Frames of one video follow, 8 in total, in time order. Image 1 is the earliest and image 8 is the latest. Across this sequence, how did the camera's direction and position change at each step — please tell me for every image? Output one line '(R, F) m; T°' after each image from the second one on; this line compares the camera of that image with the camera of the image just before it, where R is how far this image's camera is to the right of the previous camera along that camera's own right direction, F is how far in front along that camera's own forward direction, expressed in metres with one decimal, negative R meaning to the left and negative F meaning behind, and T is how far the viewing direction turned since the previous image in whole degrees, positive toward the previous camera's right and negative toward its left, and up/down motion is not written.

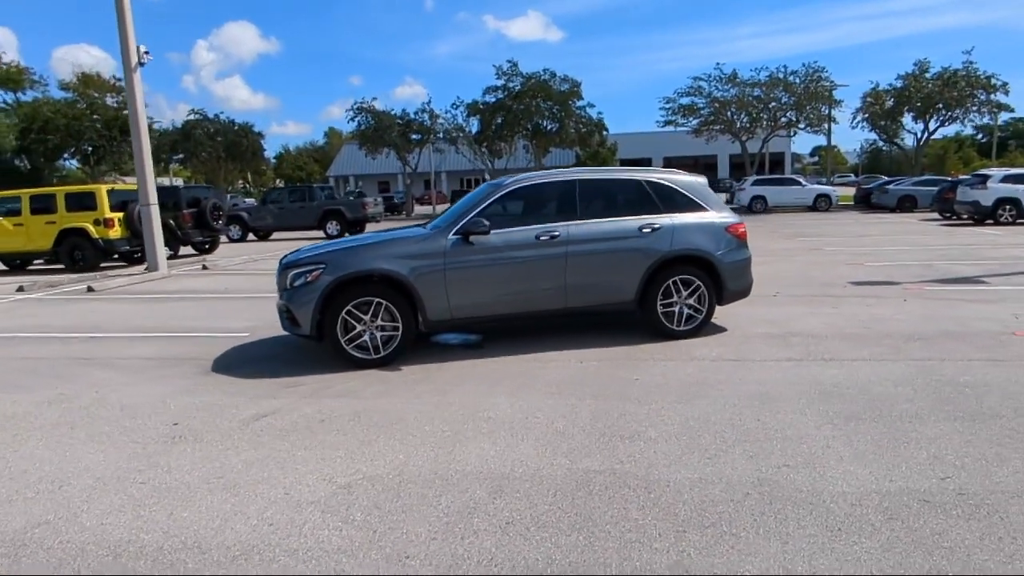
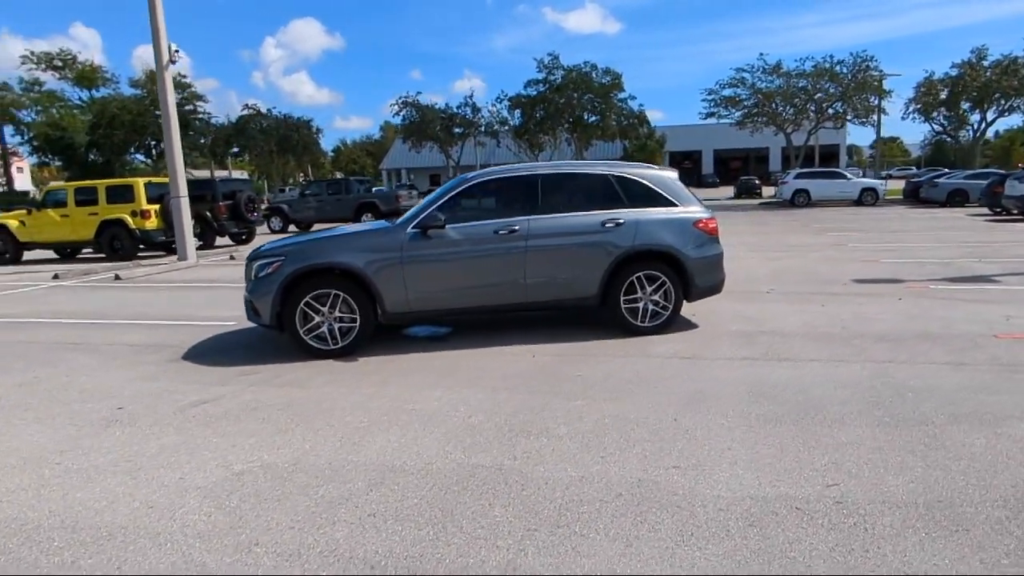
(+1.0, +0.1) m; -5°
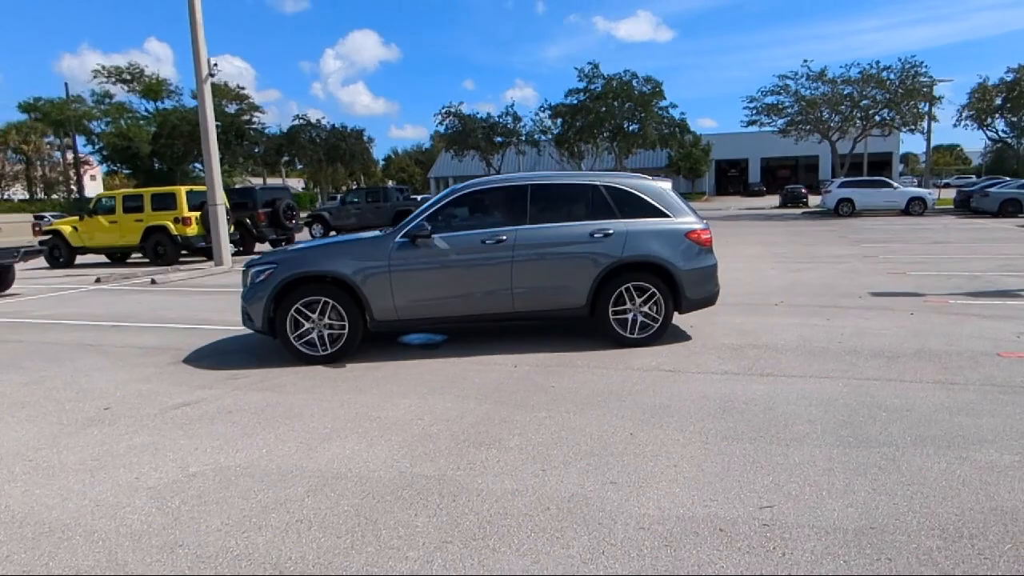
(+0.7, 0.0) m; -4°
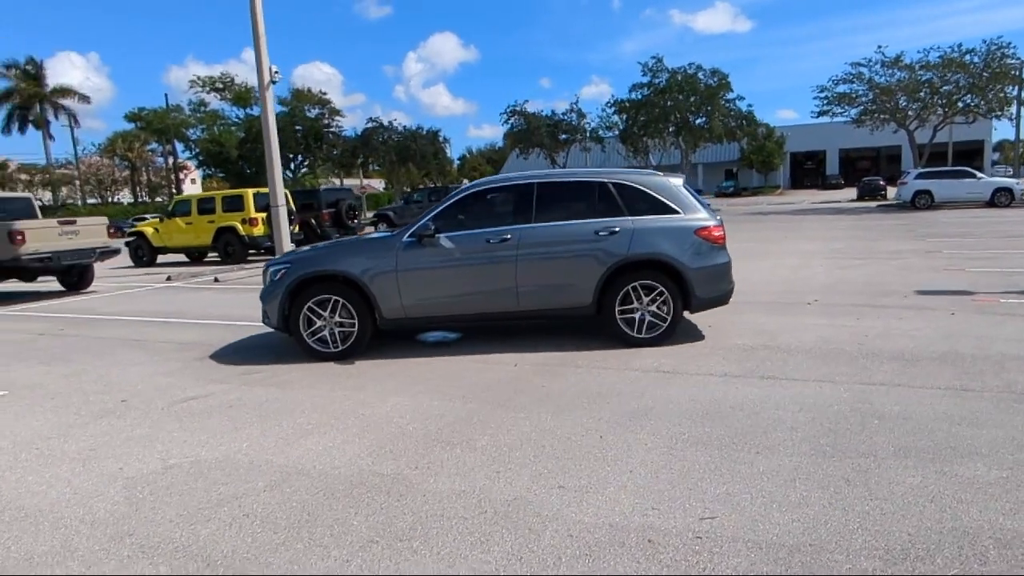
(+0.7, +0.1) m; -6°
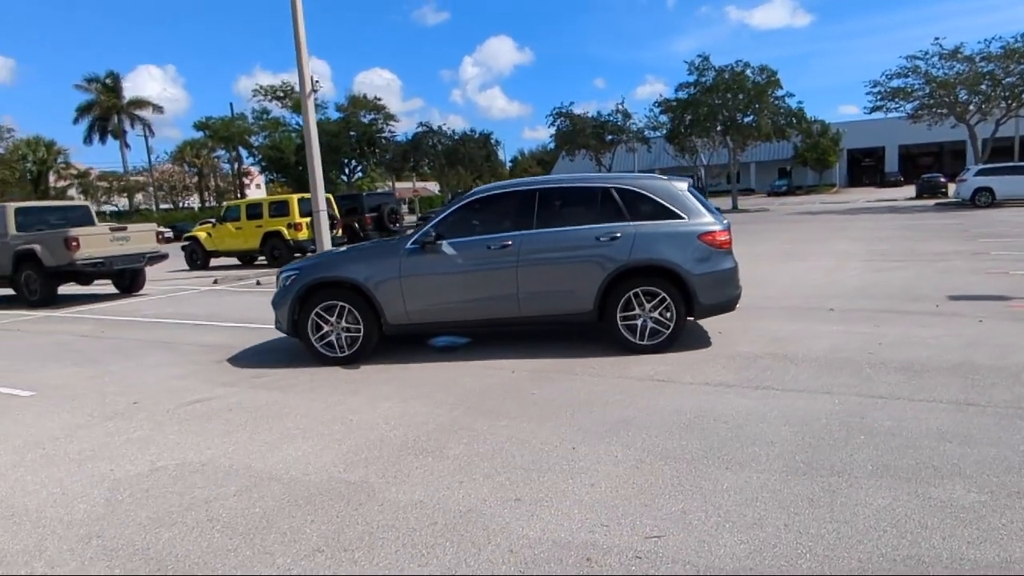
(+0.5, +0.1) m; -4°
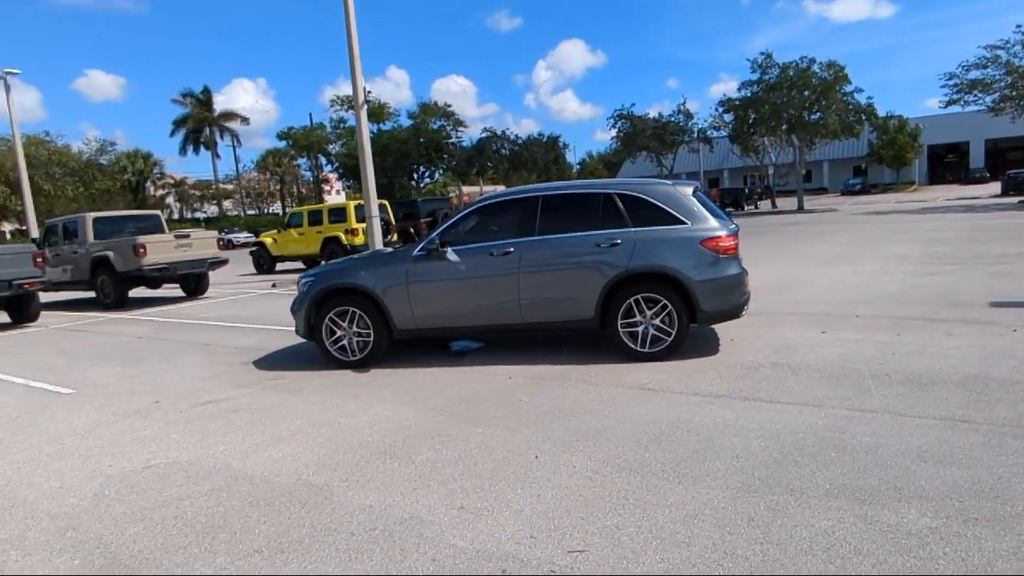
(+0.7, 0.0) m; -6°
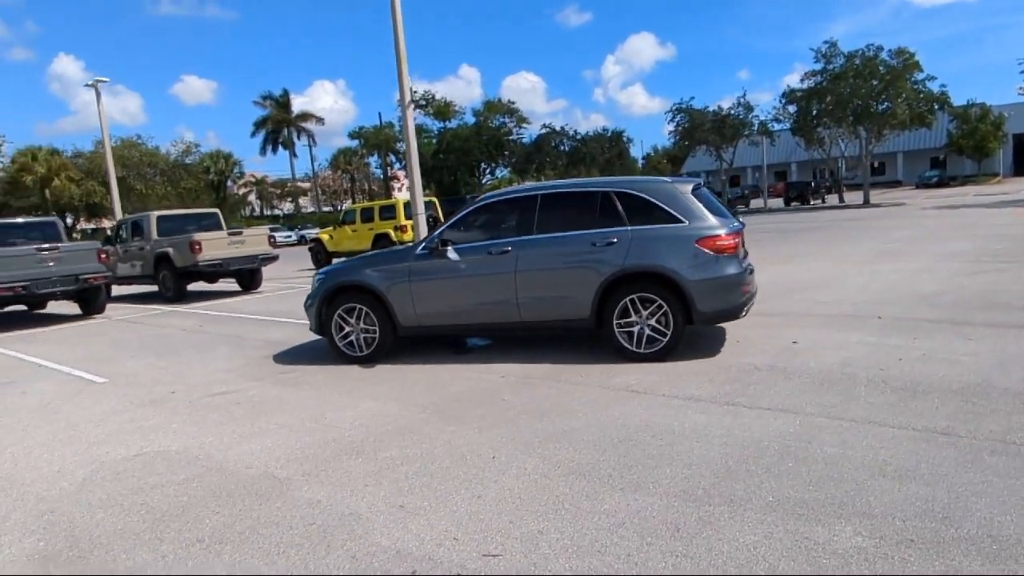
(+0.7, 0.0) m; -5°
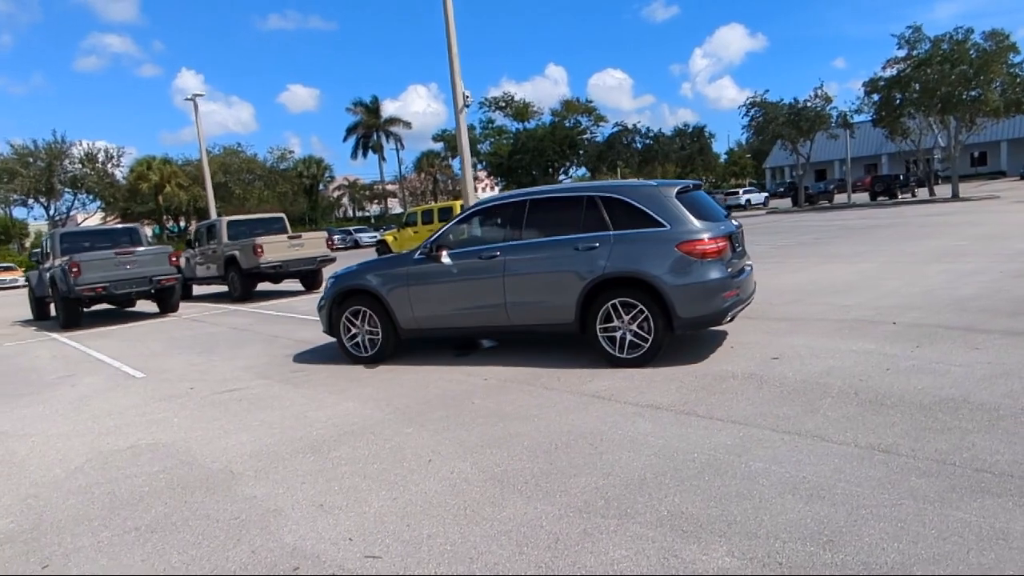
(+1.0, 0.0) m; -7°
